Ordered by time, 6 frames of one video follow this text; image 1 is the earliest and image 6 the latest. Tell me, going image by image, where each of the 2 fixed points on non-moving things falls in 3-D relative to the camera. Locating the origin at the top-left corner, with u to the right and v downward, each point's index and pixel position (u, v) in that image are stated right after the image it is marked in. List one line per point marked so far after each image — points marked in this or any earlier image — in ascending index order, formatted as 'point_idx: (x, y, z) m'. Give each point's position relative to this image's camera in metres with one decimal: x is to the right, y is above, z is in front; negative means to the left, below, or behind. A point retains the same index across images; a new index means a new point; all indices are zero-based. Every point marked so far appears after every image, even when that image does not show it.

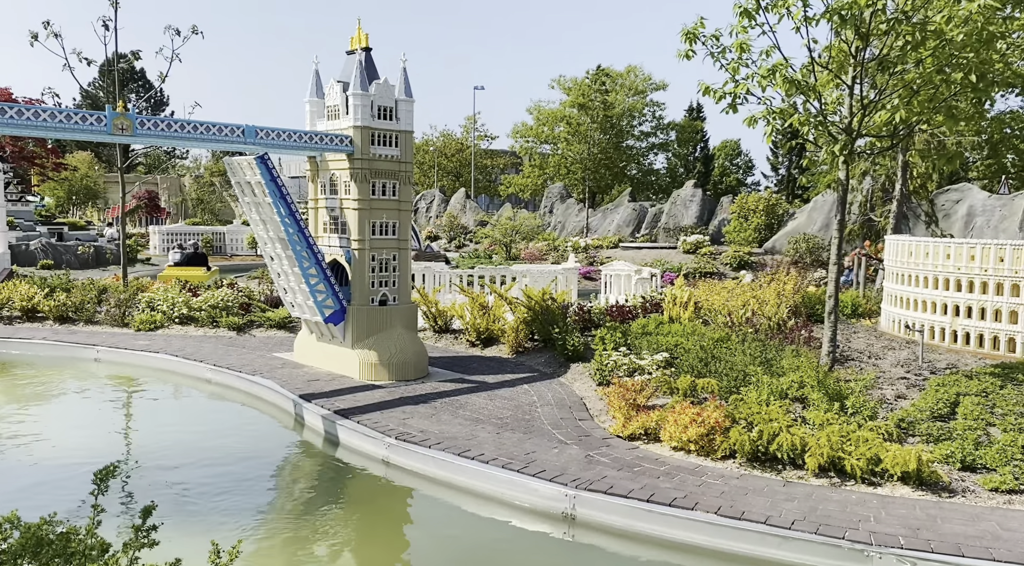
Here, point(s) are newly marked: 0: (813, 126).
0: (+4.6, +2.4, +12.7) m
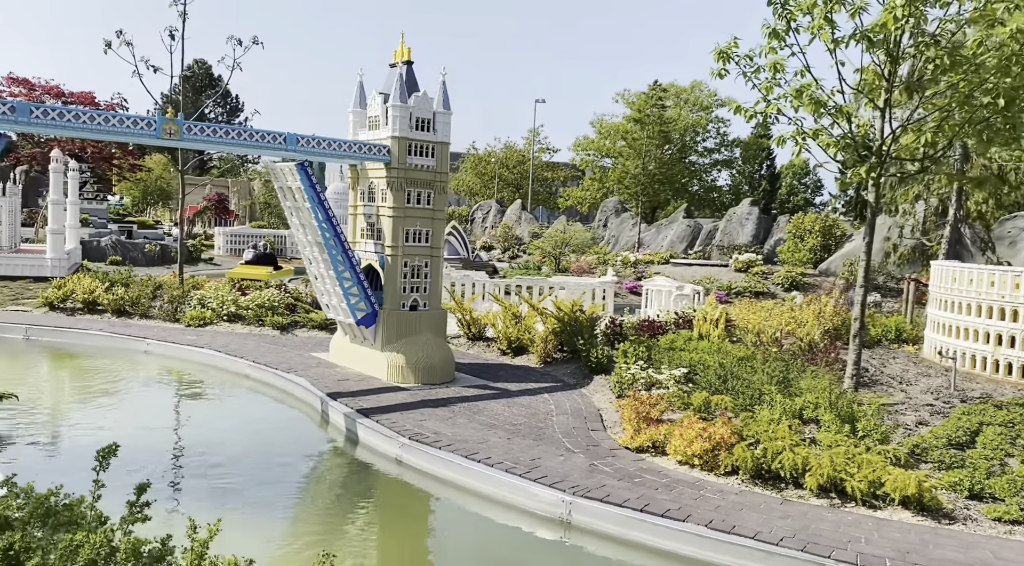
0: (+5.1, +2.1, +12.7) m
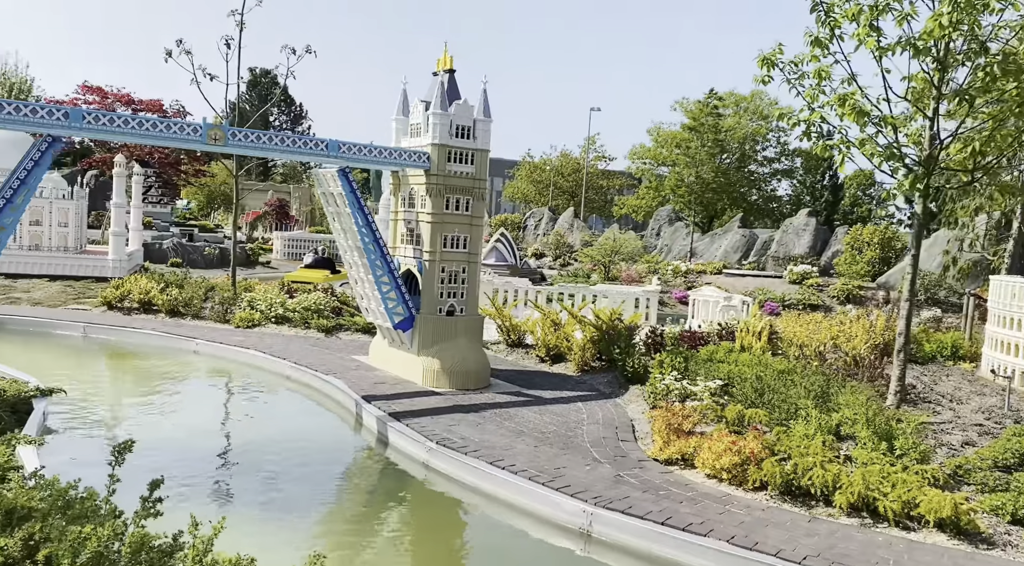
0: (+5.6, +1.9, +12.3) m
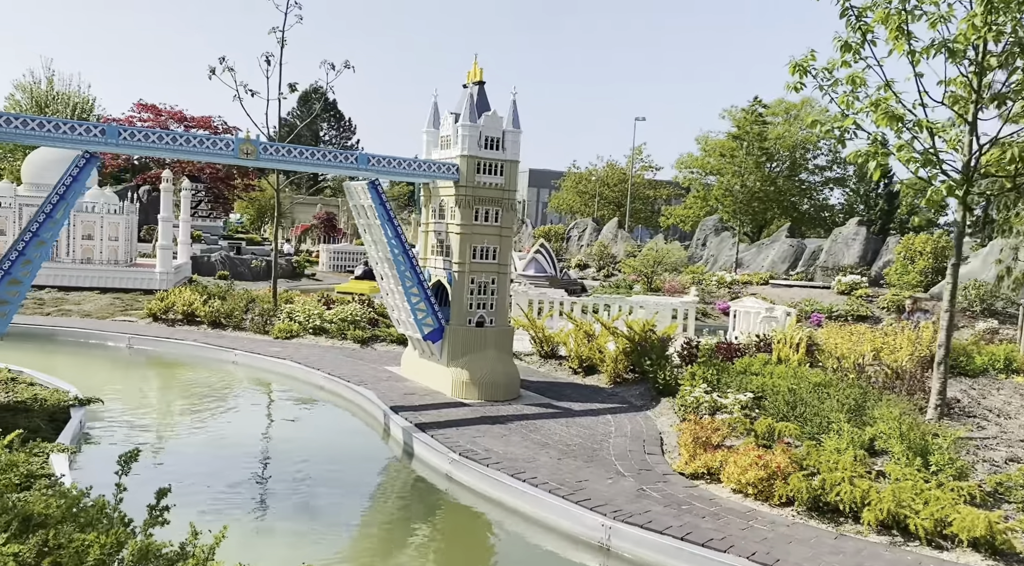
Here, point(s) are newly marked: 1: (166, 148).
0: (+6.0, +1.7, +11.9) m
1: (-5.4, +2.1, +12.6) m
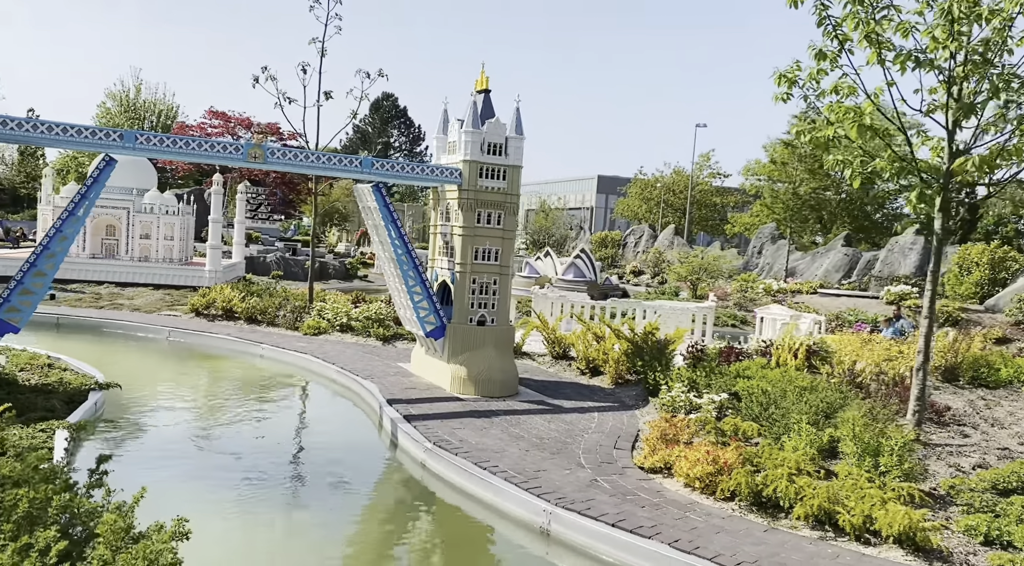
0: (+5.7, +1.7, +12.0) m
1: (-5.6, +2.2, +13.6) m
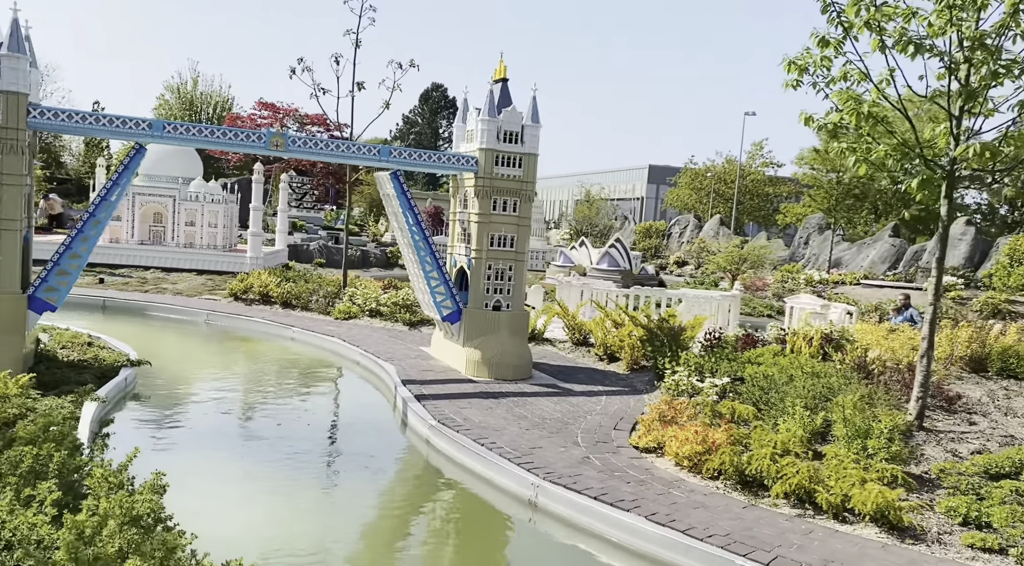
0: (+5.8, +1.9, +12.0) m
1: (-5.4, +2.4, +14.3) m
